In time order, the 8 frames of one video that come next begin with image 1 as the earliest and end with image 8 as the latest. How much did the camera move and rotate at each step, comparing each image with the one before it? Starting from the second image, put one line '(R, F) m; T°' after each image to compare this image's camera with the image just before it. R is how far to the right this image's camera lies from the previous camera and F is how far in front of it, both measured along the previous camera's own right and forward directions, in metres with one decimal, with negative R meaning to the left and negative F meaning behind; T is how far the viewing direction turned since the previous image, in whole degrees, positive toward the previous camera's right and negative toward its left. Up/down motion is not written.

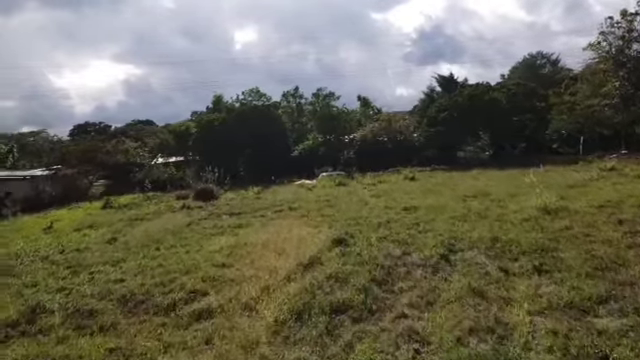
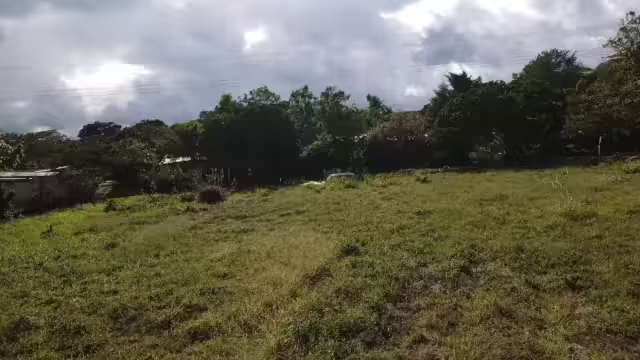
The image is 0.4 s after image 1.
(0.0, +0.7) m; -1°
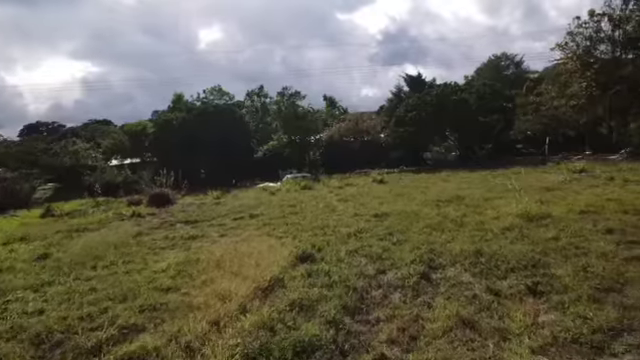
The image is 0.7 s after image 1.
(+0.1, +0.5) m; +5°
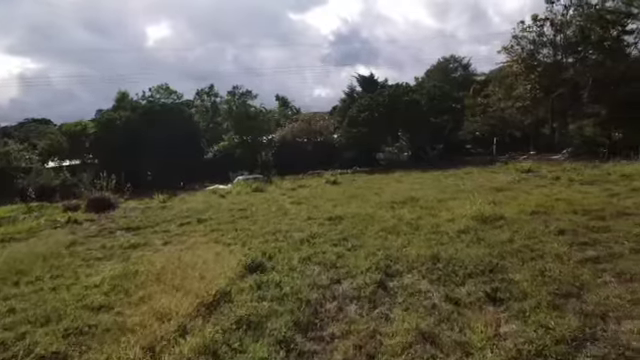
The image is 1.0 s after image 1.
(+0.1, +0.5) m; +6°
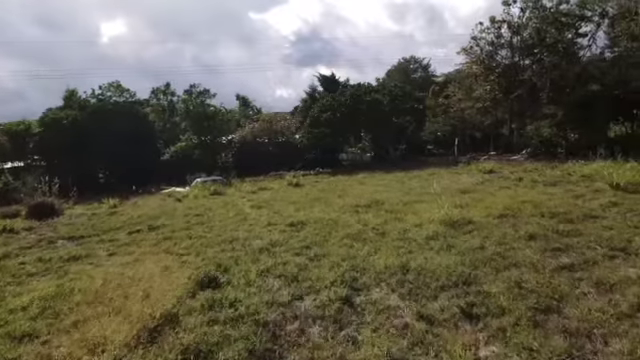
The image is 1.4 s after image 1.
(+0.1, +0.7) m; +5°
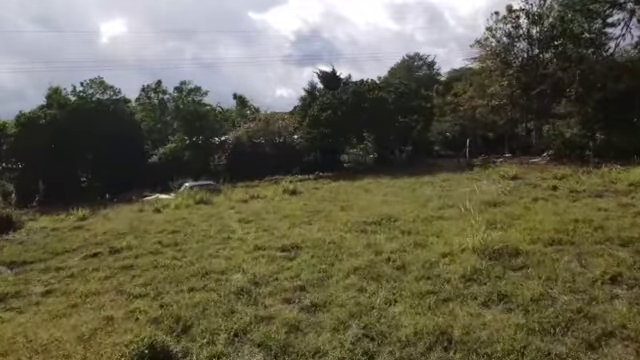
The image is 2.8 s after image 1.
(0.0, +2.6) m; 0°
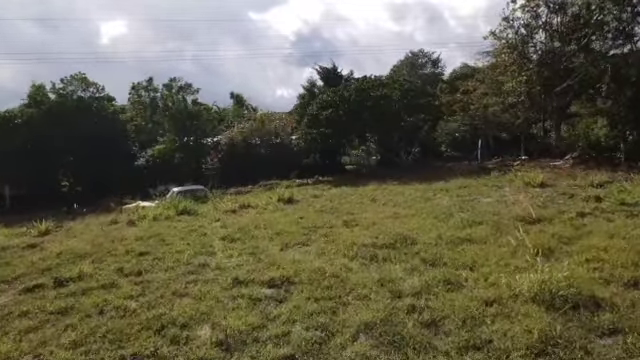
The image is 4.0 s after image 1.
(0.0, +2.4) m; 0°
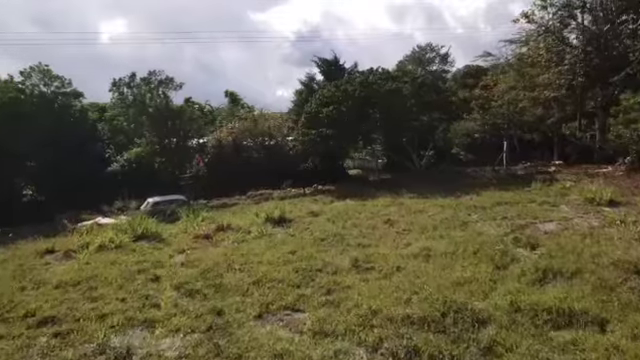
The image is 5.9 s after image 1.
(0.0, +3.9) m; 0°
